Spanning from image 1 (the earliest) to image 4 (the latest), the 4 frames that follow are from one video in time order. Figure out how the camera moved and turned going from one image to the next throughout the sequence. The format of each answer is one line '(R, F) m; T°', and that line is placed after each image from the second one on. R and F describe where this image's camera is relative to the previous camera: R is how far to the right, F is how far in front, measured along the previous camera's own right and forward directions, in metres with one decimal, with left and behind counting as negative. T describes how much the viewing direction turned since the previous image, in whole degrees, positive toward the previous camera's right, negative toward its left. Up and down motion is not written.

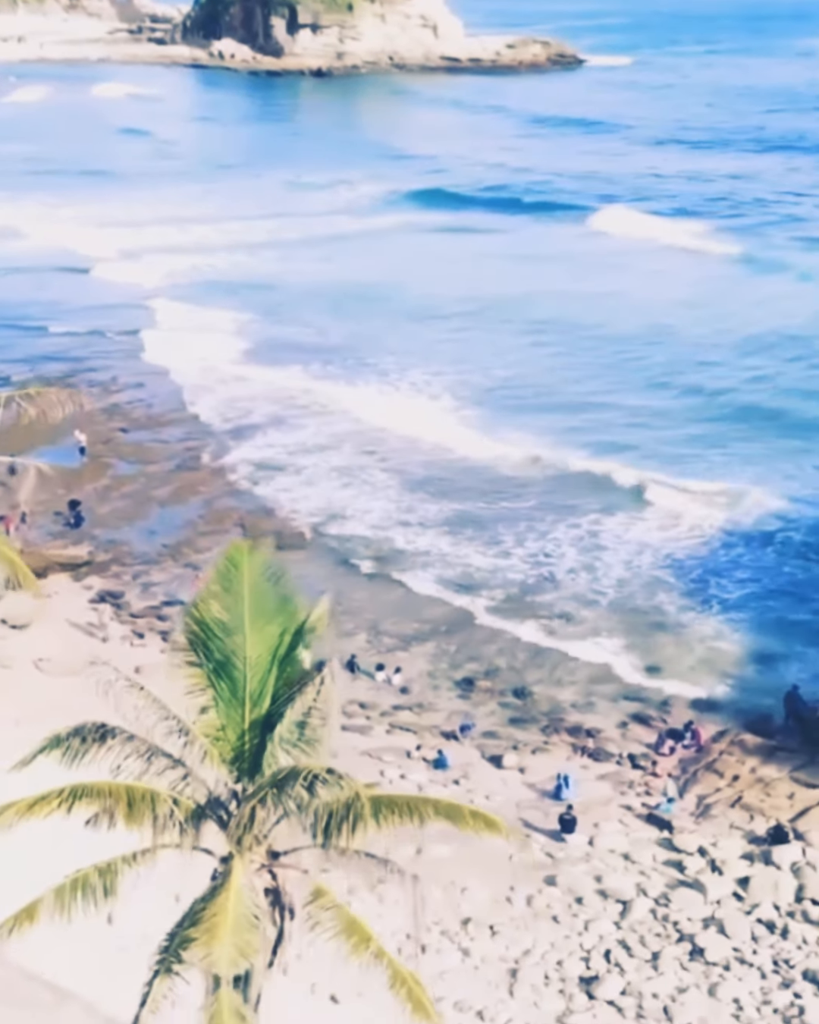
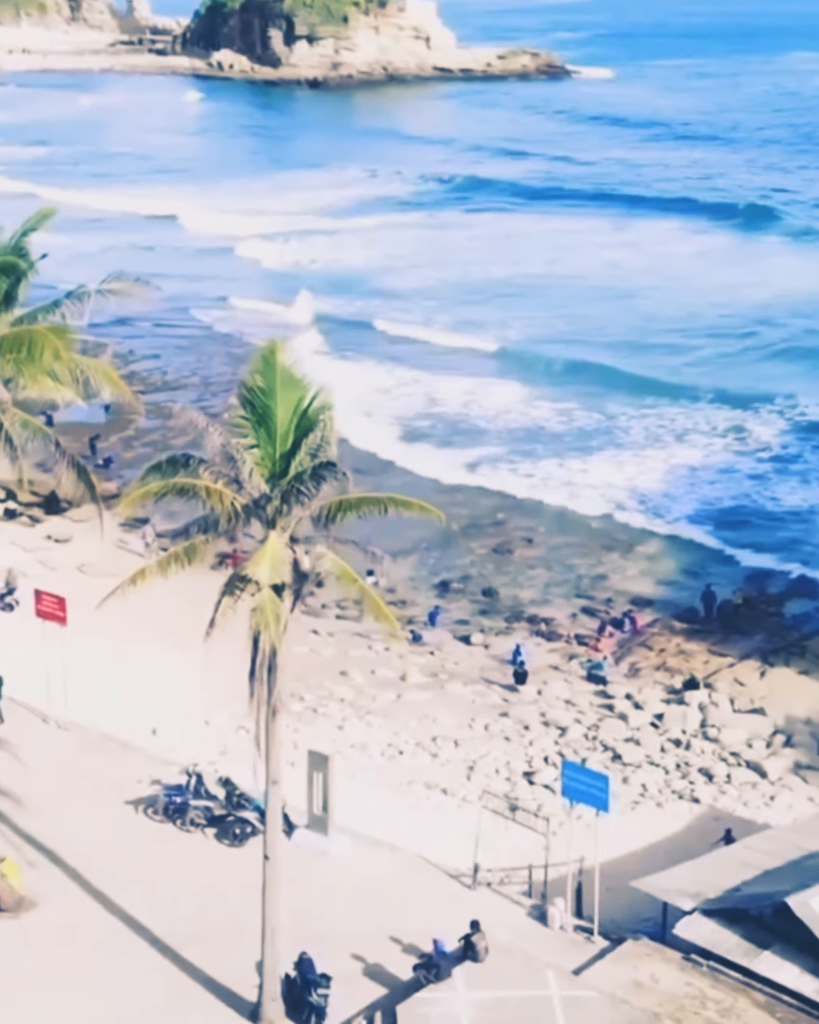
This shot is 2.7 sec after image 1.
(+0.2, -4.9) m; 0°
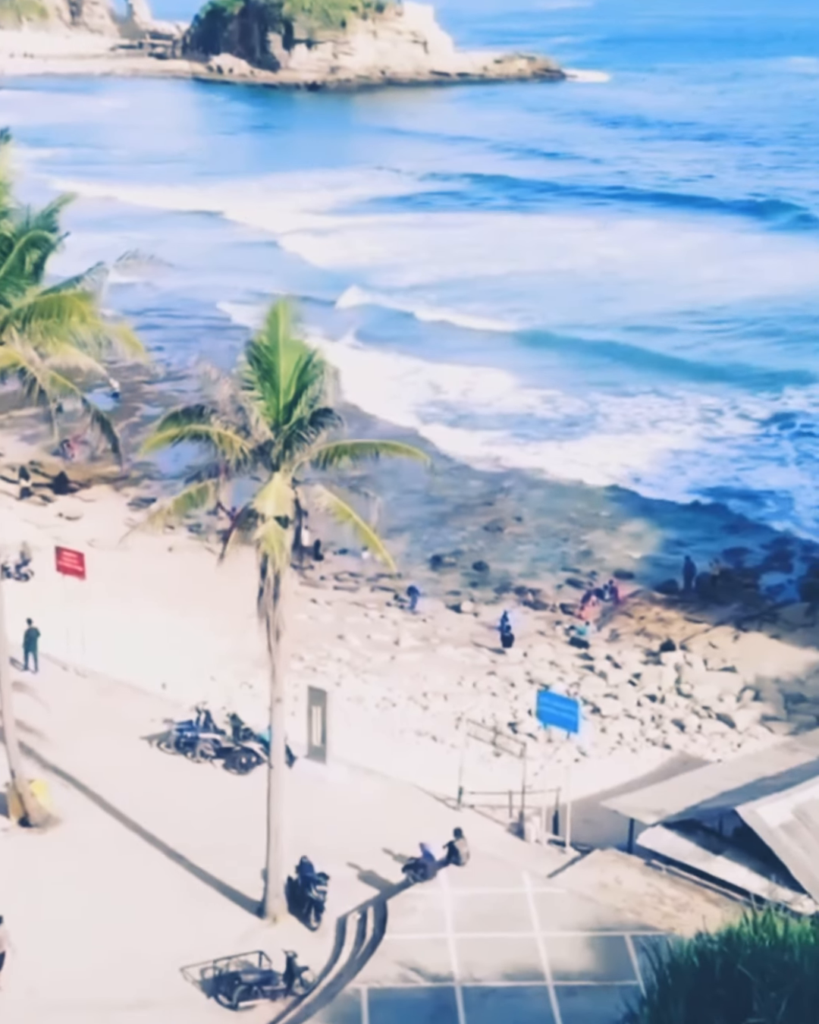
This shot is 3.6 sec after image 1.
(+0.1, -1.6) m; 0°
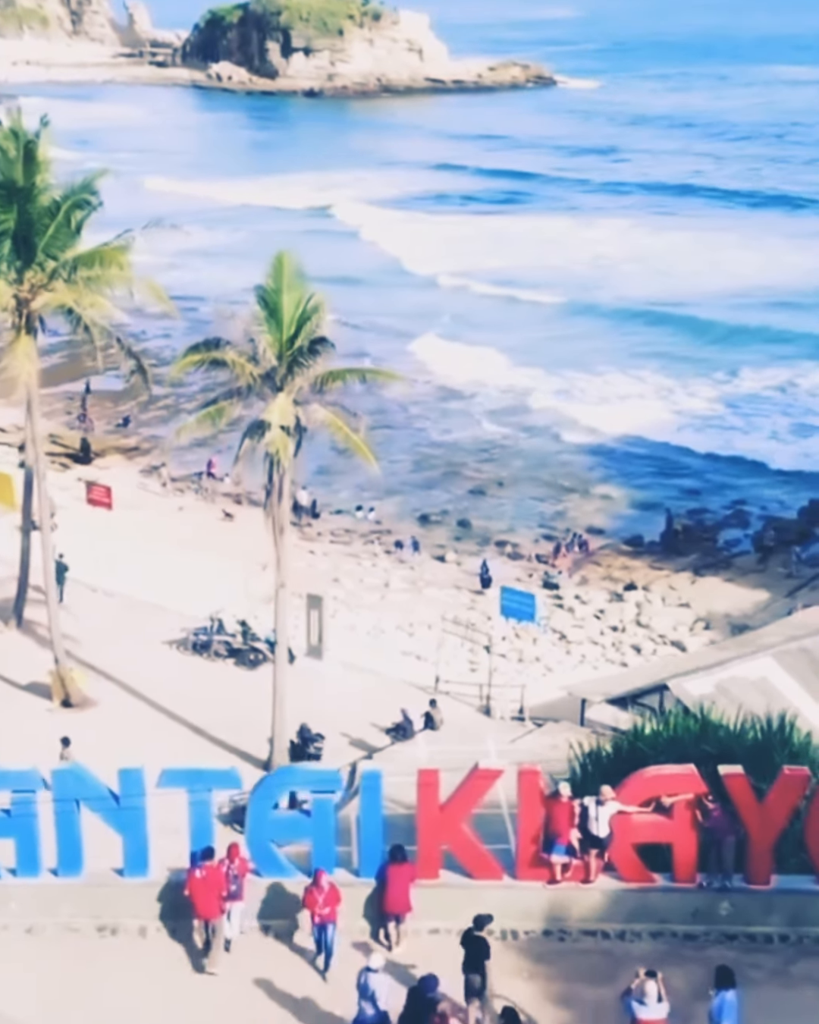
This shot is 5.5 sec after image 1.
(+0.2, -3.0) m; 0°
